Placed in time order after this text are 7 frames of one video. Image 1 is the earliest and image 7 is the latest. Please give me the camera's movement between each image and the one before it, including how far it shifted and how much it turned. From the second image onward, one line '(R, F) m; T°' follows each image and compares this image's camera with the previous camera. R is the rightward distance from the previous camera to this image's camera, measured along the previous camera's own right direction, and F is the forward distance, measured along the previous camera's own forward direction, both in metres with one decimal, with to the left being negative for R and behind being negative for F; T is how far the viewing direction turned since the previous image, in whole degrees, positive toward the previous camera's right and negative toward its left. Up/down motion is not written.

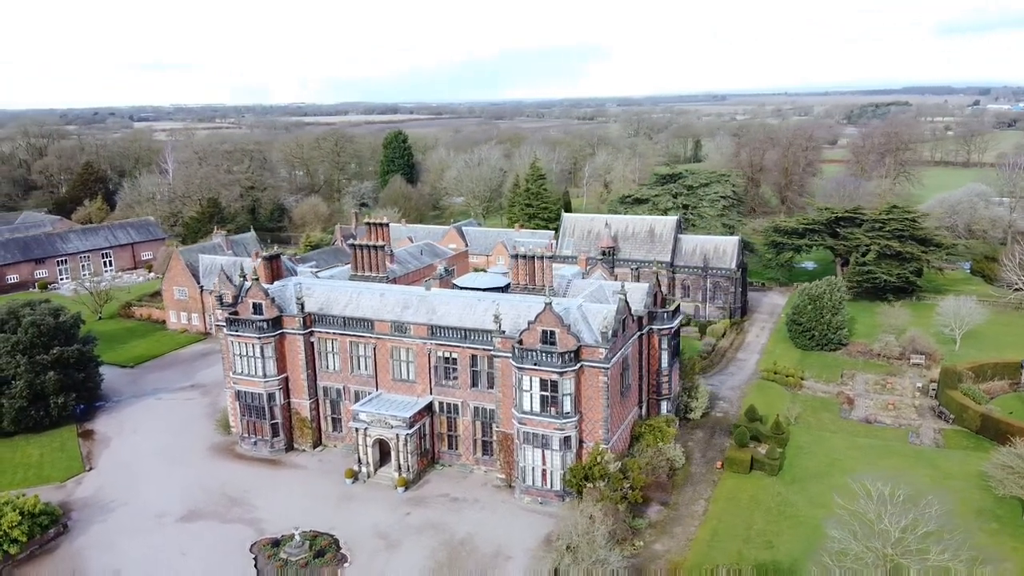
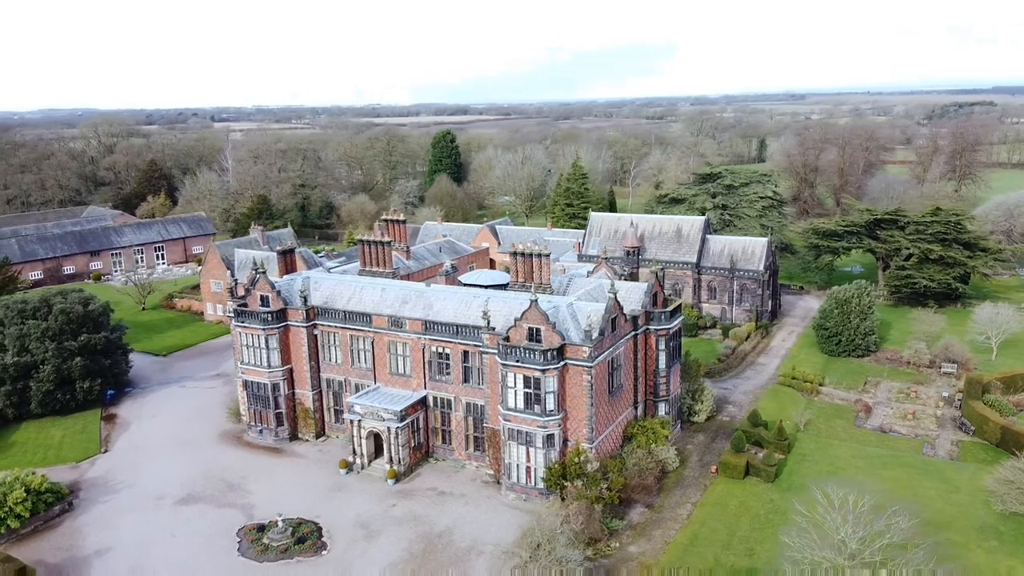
(+3.4, +0.1) m; -5°
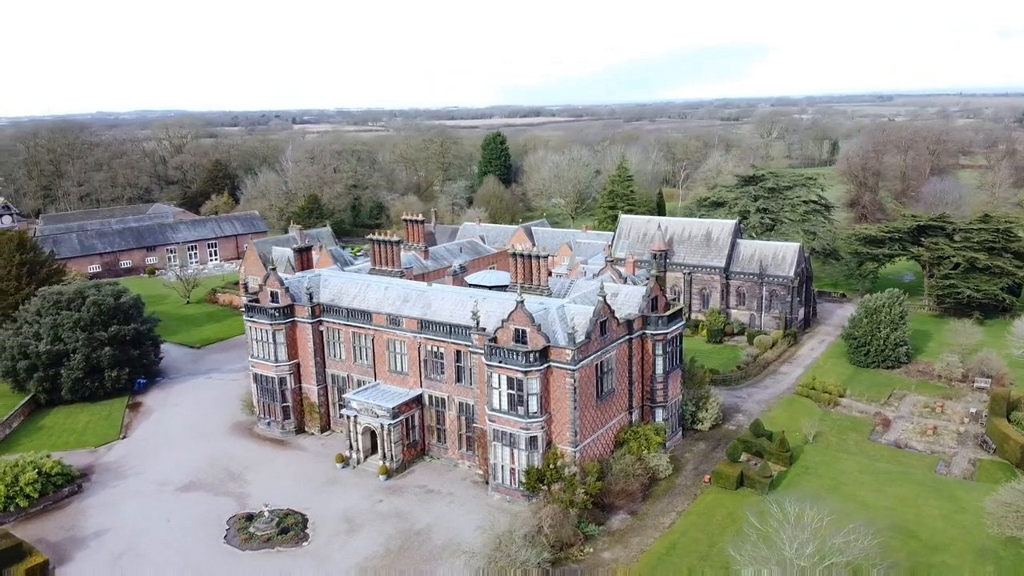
(+3.5, +0.1) m; -5°
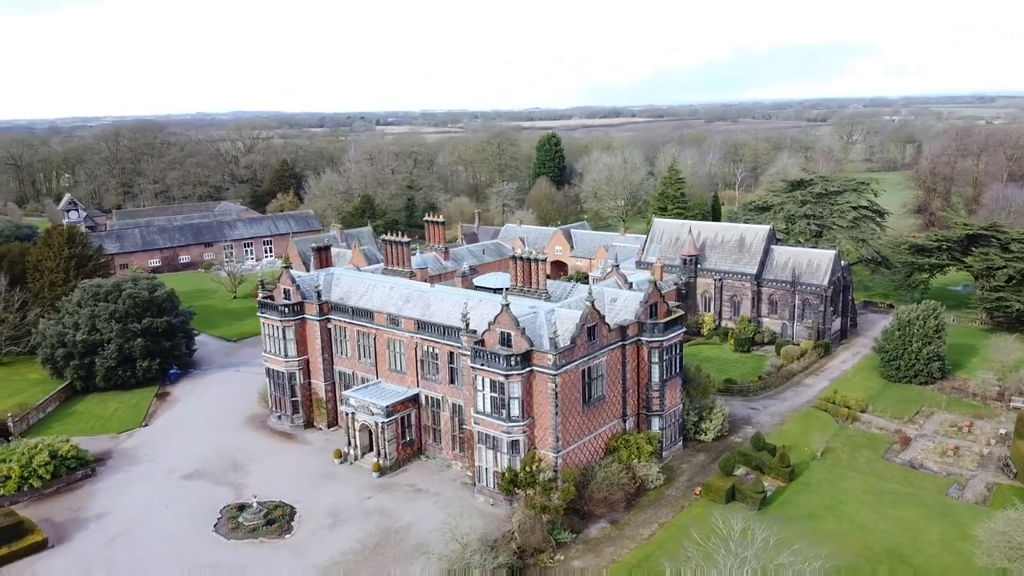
(+3.8, +0.2) m; -6°
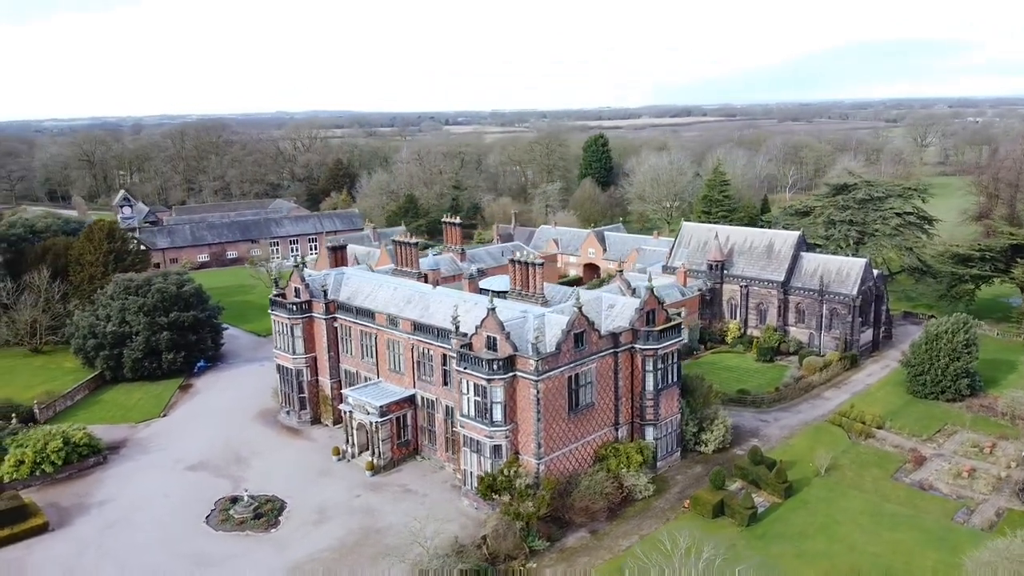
(+3.3, +0.3) m; -5°
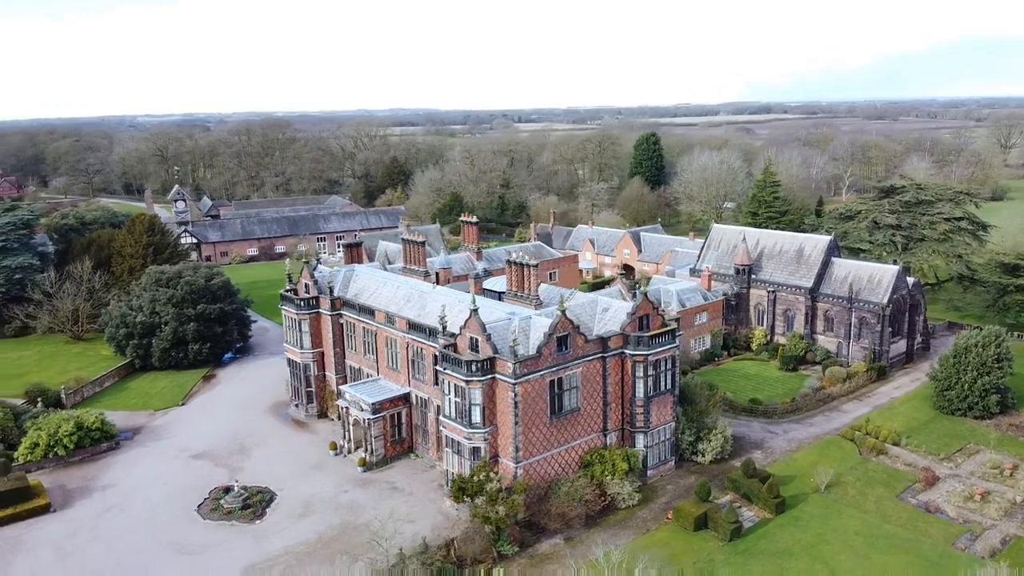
(+3.6, +0.5) m; -5°
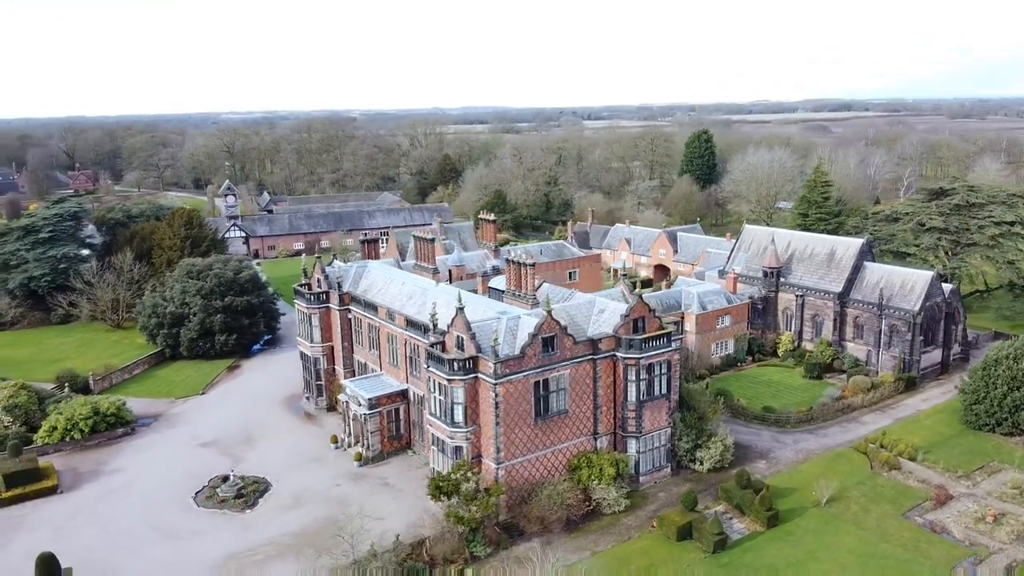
(+3.3, +0.5) m; -5°
